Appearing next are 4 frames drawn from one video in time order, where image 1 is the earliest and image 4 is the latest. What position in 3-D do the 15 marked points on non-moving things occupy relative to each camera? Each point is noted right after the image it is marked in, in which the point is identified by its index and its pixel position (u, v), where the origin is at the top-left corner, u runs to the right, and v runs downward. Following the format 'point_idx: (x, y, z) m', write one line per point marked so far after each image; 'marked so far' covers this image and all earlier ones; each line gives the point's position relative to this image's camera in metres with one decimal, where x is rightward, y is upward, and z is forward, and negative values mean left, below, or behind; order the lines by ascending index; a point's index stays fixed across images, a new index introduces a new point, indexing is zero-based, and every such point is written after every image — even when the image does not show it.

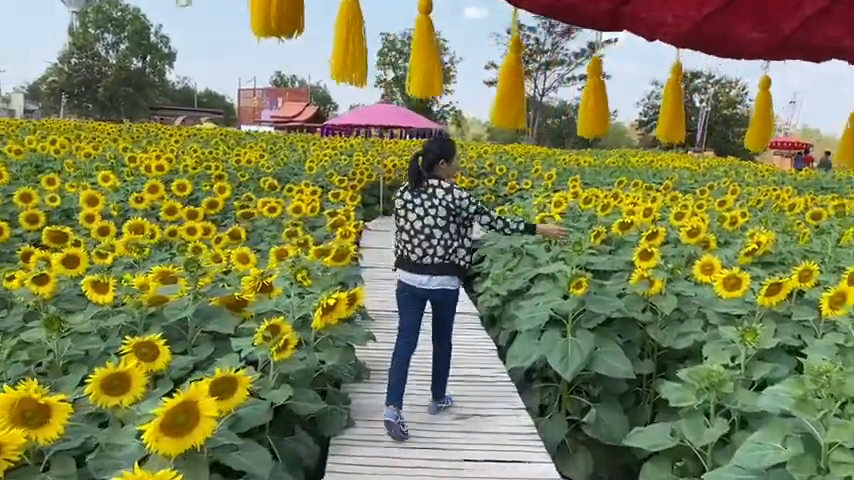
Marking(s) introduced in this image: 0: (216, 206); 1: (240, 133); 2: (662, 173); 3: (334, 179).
0: (-1.9, +0.3, +6.4) m
1: (-4.7, +2.7, +18.7) m
2: (+4.4, +1.3, +13.9) m
3: (-1.3, +0.9, +10.0) m
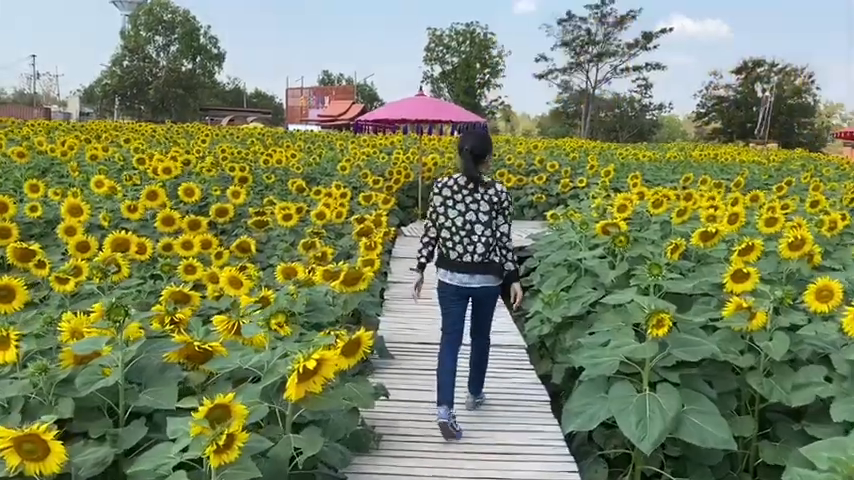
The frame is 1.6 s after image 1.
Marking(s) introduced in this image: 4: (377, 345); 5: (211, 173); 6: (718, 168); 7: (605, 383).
0: (-1.6, +0.2, +5.7) m
1: (-3.6, +2.7, +18.1) m
2: (+5.2, +1.2, +12.6) m
3: (-0.7, +0.8, +9.2) m
4: (-0.3, -0.5, +3.8) m
5: (-2.1, +0.7, +7.1) m
6: (+5.0, +1.2, +12.7) m
7: (+0.8, -0.6, +3.1) m
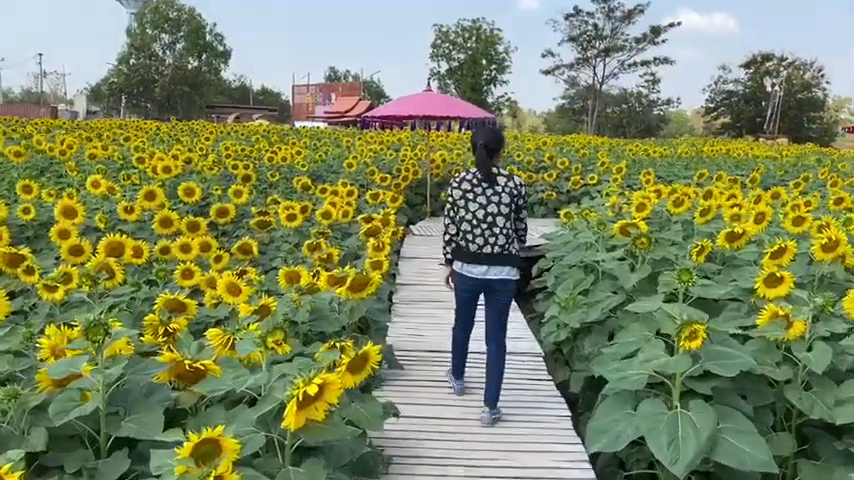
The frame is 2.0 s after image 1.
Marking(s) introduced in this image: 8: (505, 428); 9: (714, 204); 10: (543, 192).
0: (-1.5, +0.2, +5.4) m
1: (-3.4, +2.7, +17.9) m
2: (+5.3, +1.3, +12.4) m
3: (-0.6, +0.8, +9.0) m
4: (-0.2, -0.6, +3.6) m
5: (-2.0, +0.7, +6.9) m
6: (+5.1, +1.3, +12.4) m
7: (+0.8, -0.6, +2.9) m
8: (+0.3, -0.8, +3.2) m
9: (+1.7, +0.2, +4.4) m
10: (+1.6, +0.7, +10.1) m
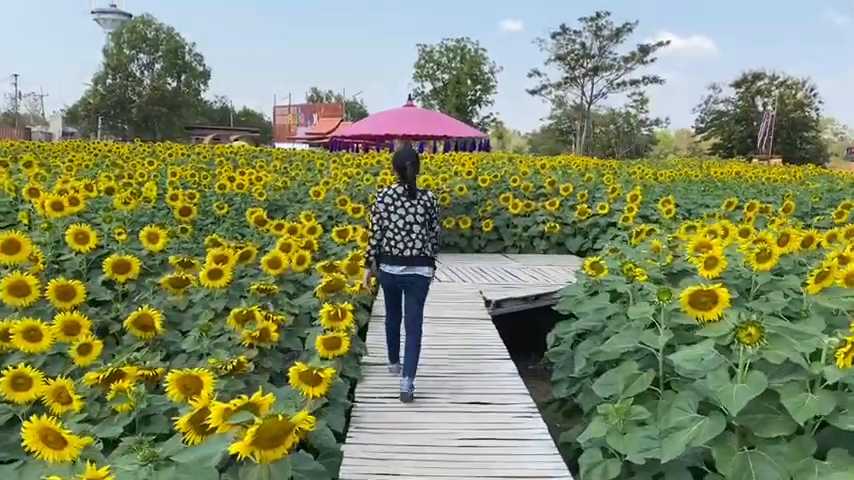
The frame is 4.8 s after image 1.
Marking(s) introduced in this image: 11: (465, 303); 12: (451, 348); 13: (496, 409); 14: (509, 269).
0: (-1.6, -0.2, +3.9) m
1: (-3.8, +2.0, +16.4) m
2: (+5.1, +0.8, +11.0) m
3: (-0.8, +0.3, +7.5) m
4: (-0.3, -0.9, +2.1) m
5: (-2.2, +0.3, +5.4) m
6: (+4.9, +0.8, +11.0) m
7: (+0.7, -0.9, +1.4) m
8: (+0.3, -1.1, +1.6) m
9: (+1.6, -0.1, +3.0) m
10: (+1.4, +0.2, +8.6) m
11: (+0.3, -0.5, +5.7) m
12: (+0.1, -0.7, +4.4) m
13: (+0.3, -0.8, +3.4) m
14: (+0.8, -0.3, +7.3) m
